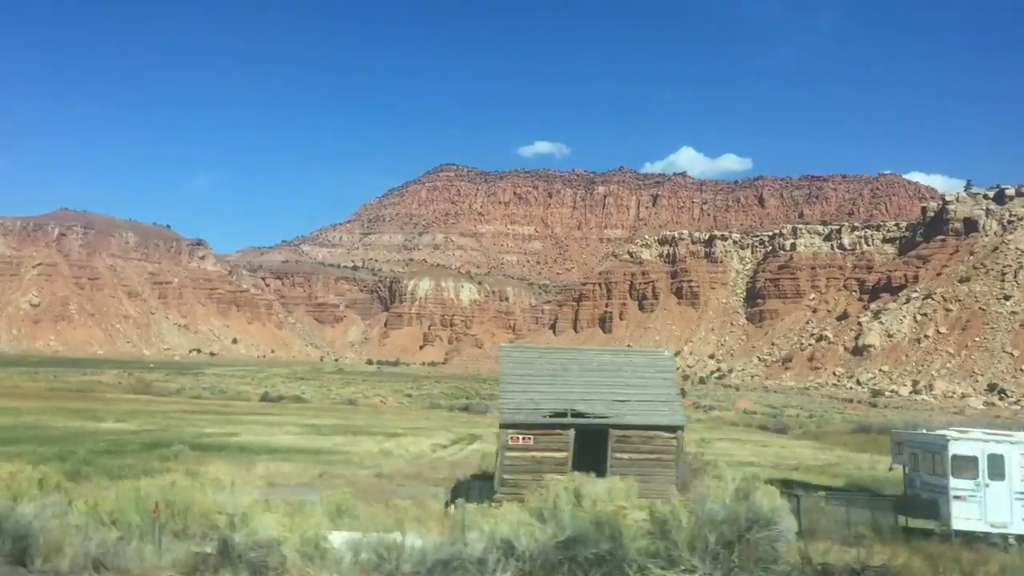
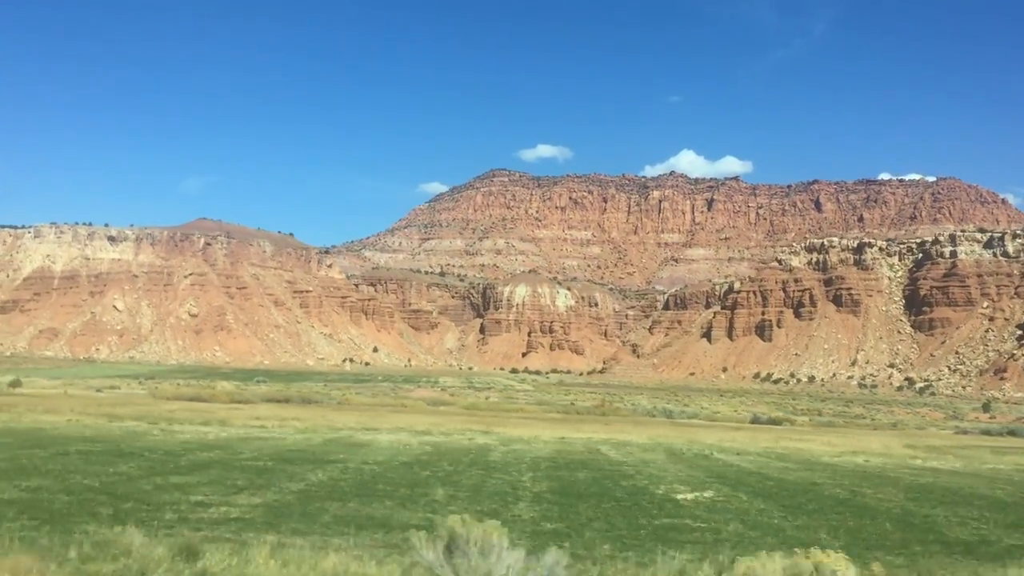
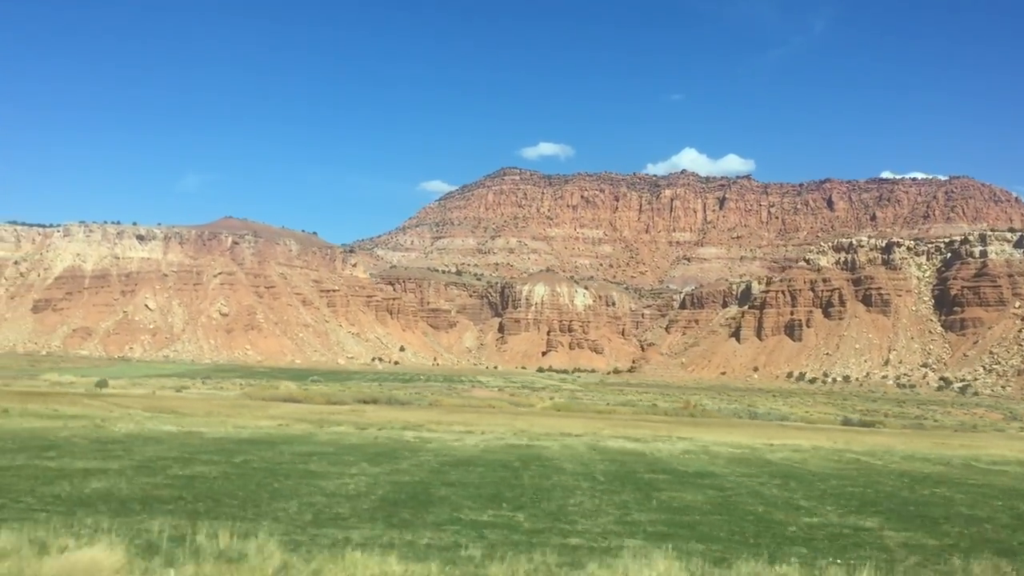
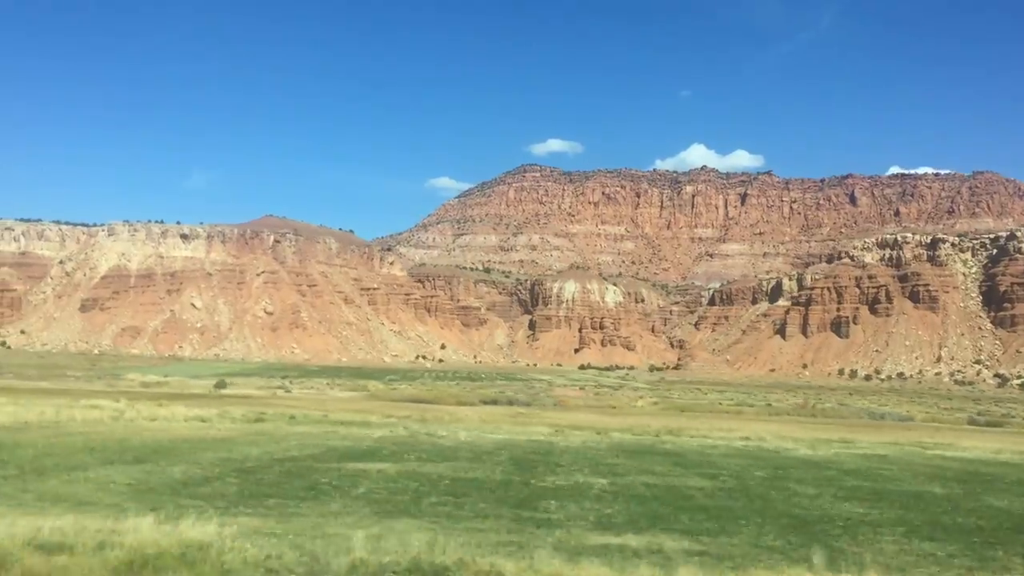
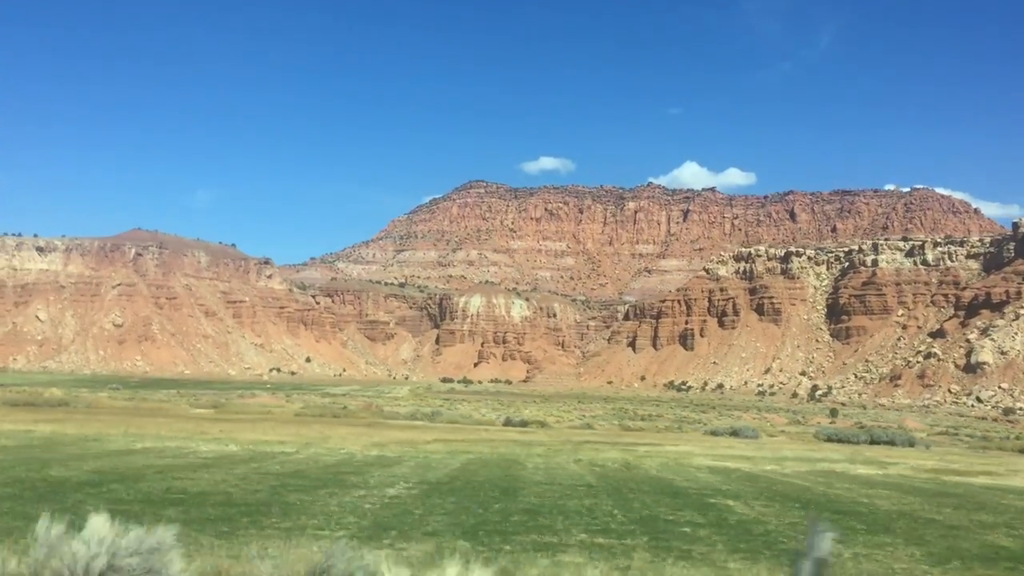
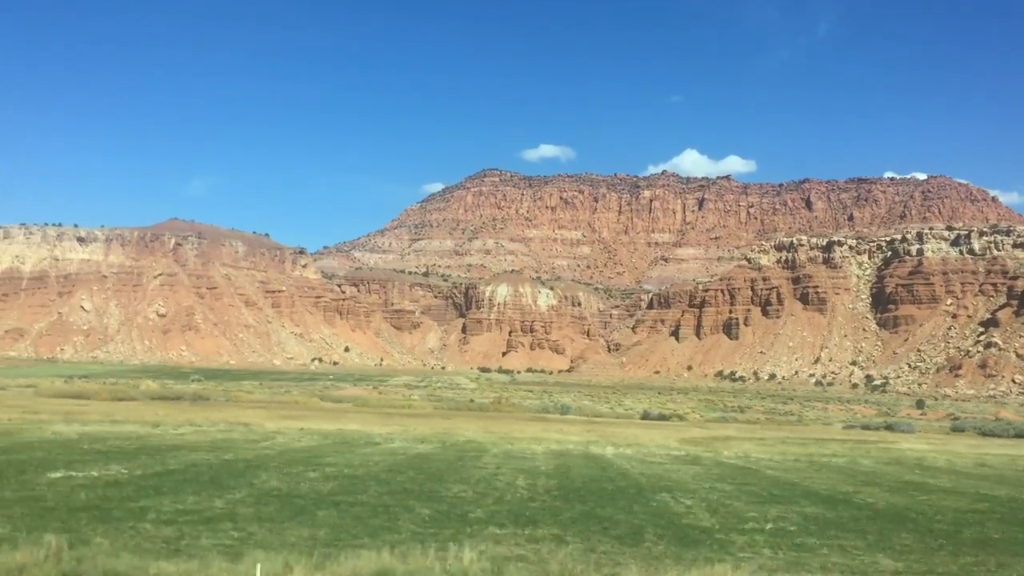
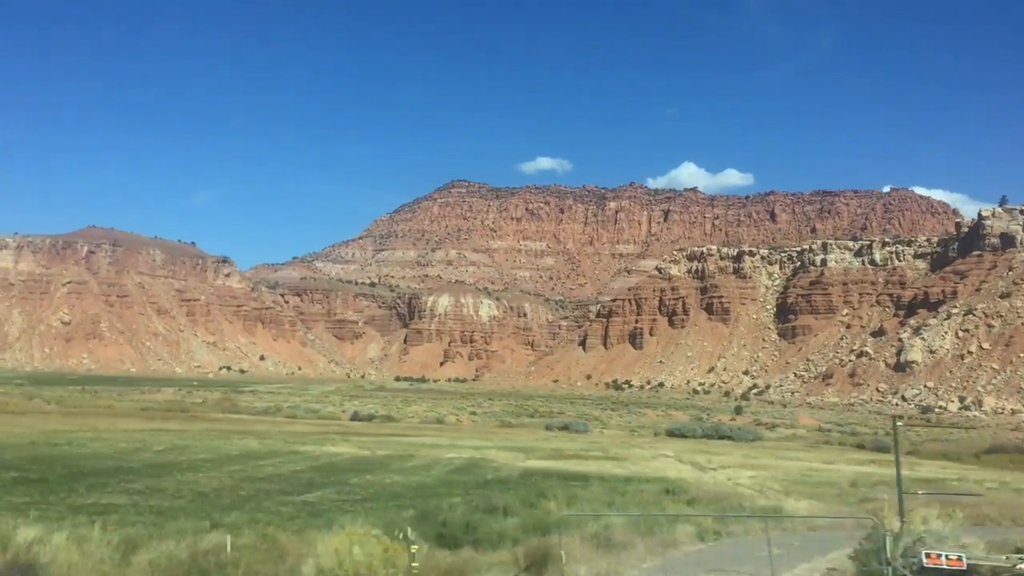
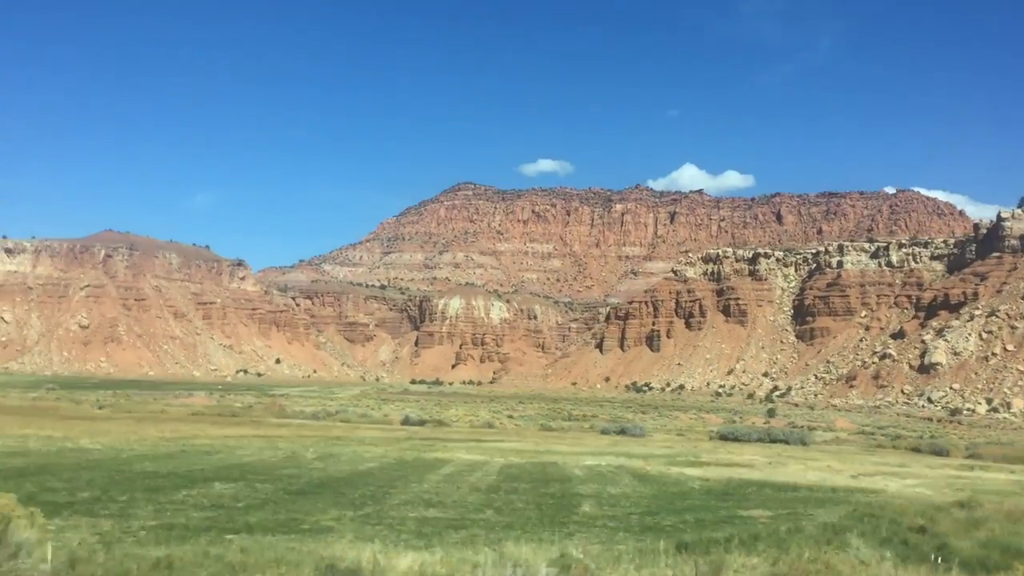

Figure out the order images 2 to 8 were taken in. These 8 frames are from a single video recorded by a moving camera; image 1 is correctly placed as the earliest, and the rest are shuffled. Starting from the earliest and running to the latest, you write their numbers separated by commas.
7, 8, 5, 6, 2, 3, 4
